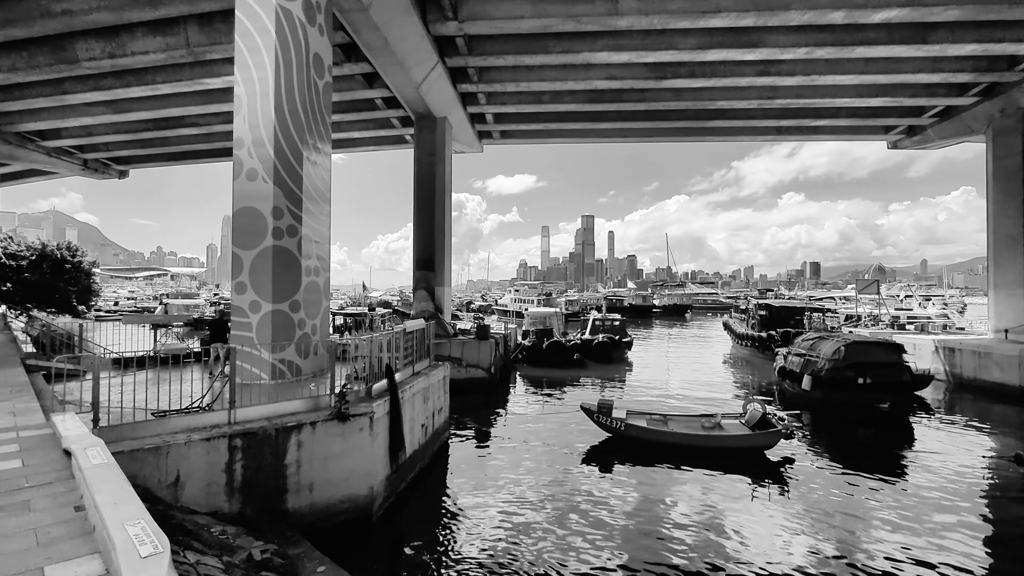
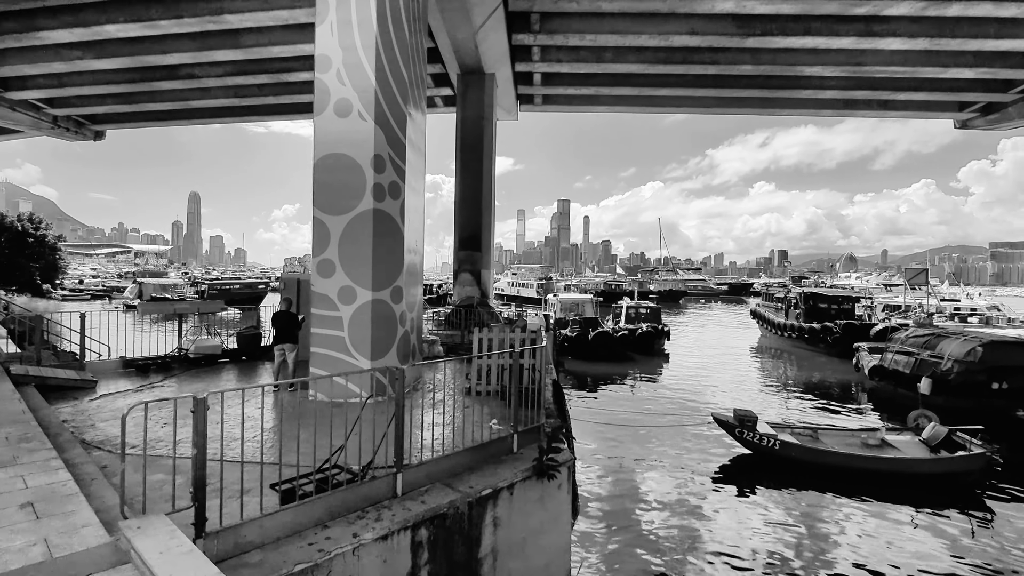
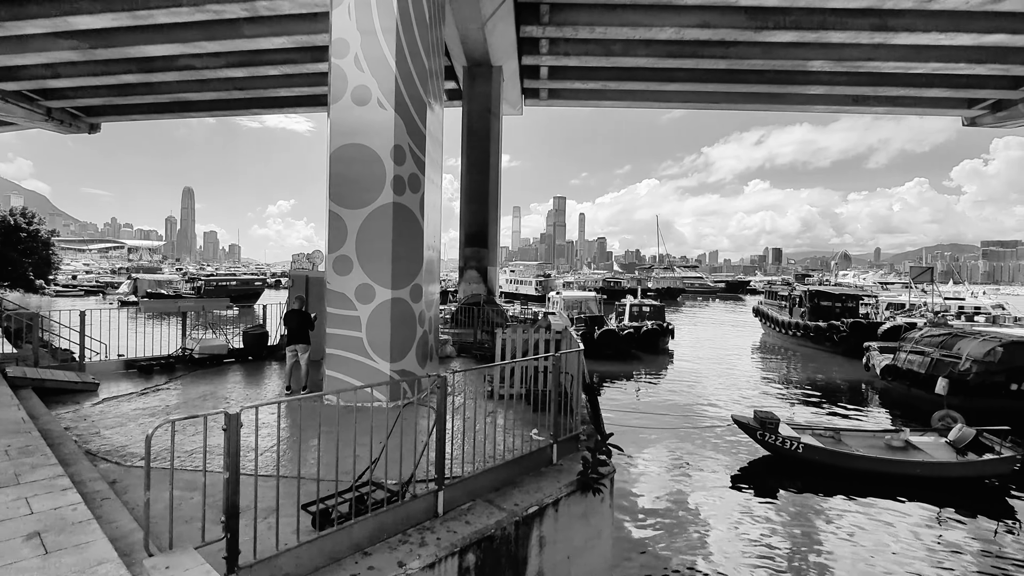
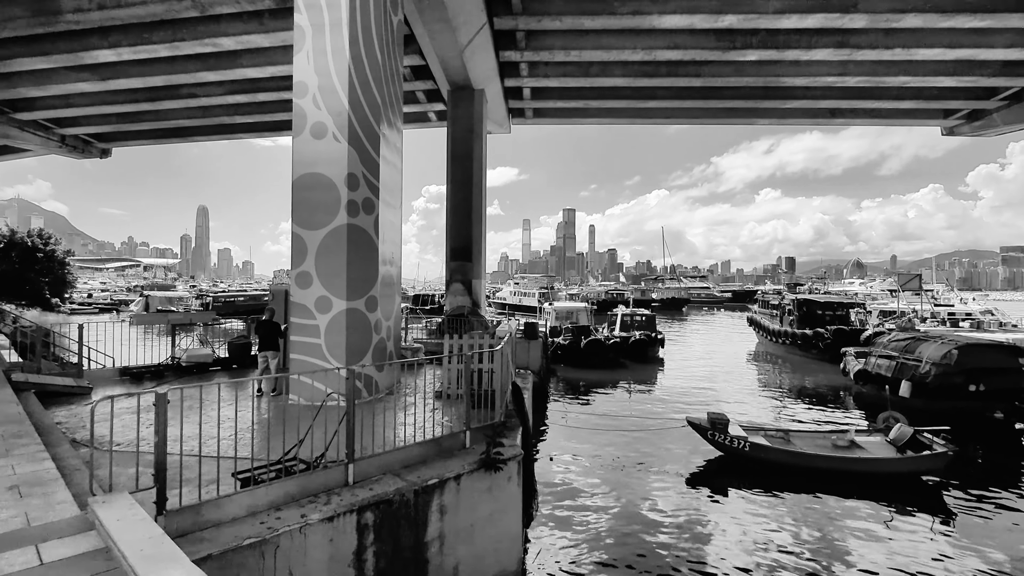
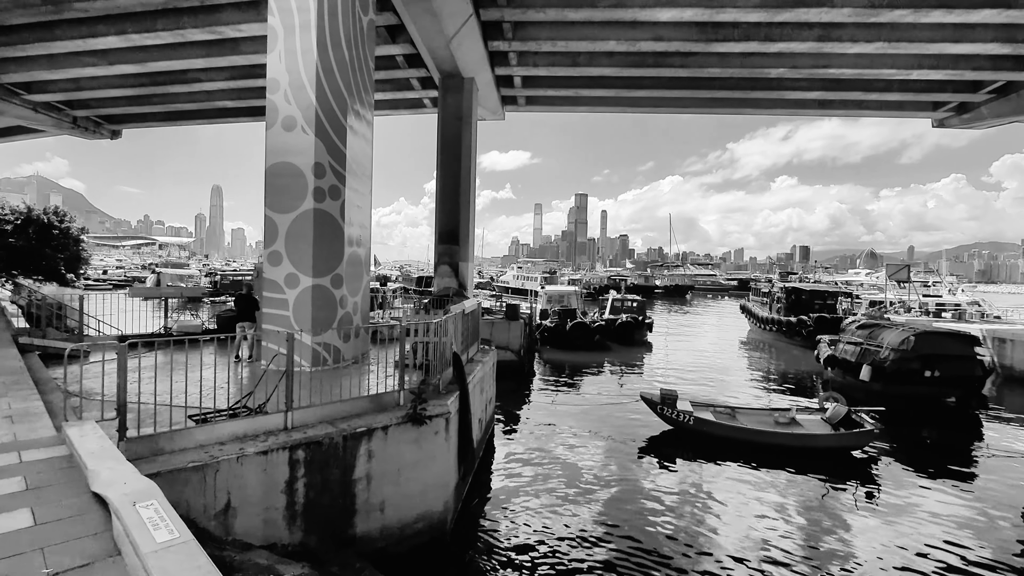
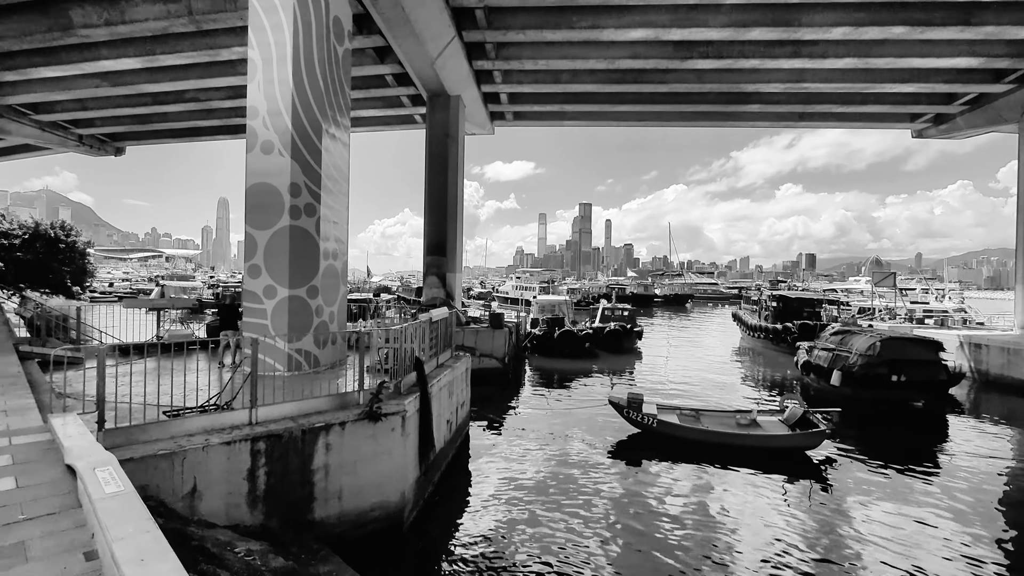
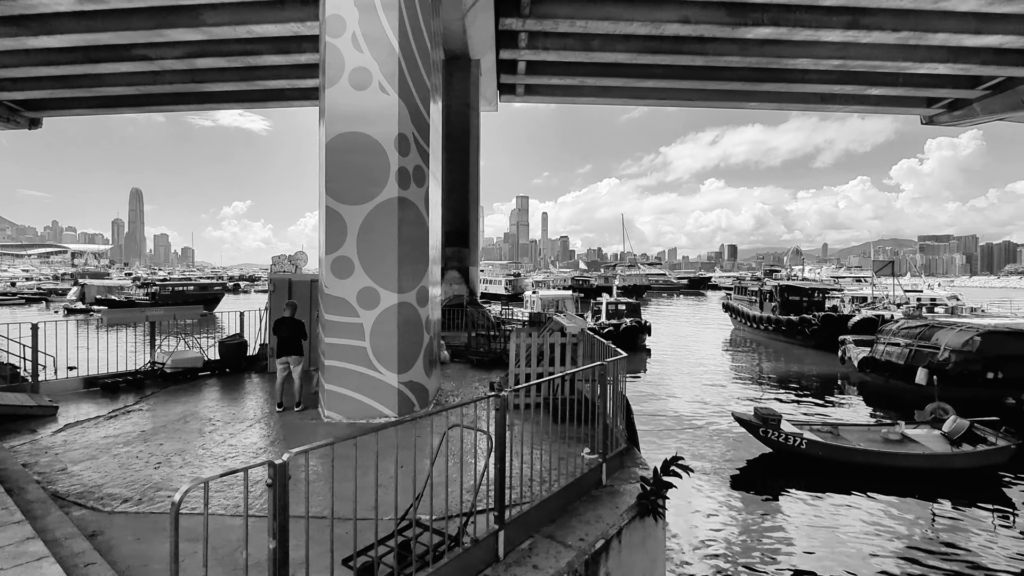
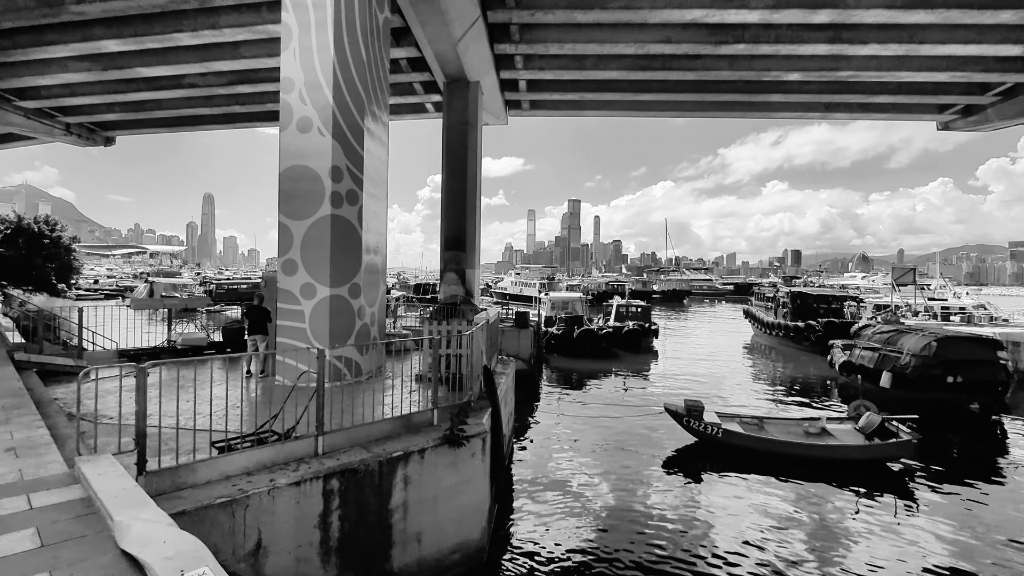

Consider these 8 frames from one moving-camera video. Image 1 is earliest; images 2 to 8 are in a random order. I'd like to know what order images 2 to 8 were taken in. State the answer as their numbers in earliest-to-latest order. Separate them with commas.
6, 5, 8, 4, 2, 3, 7
